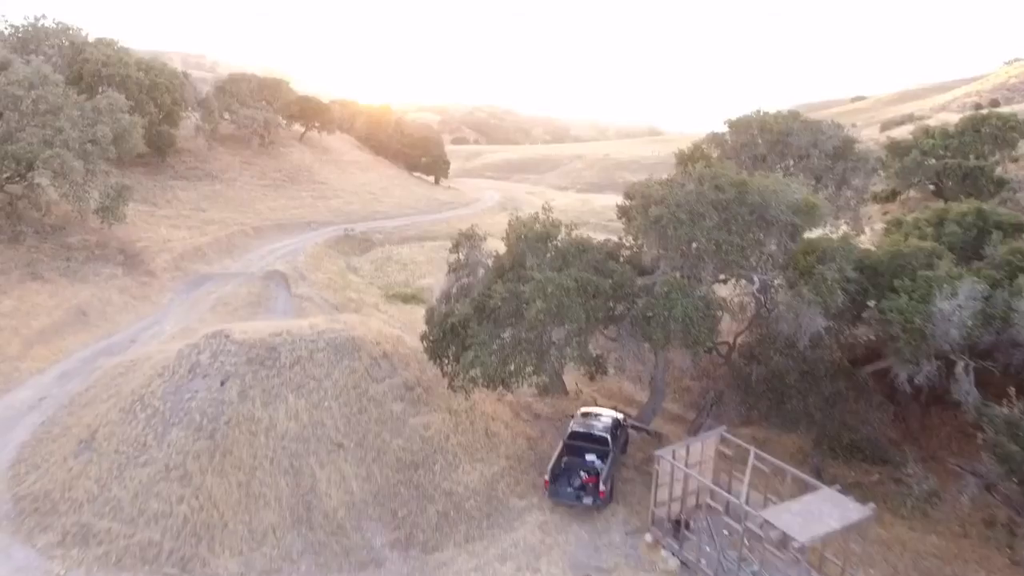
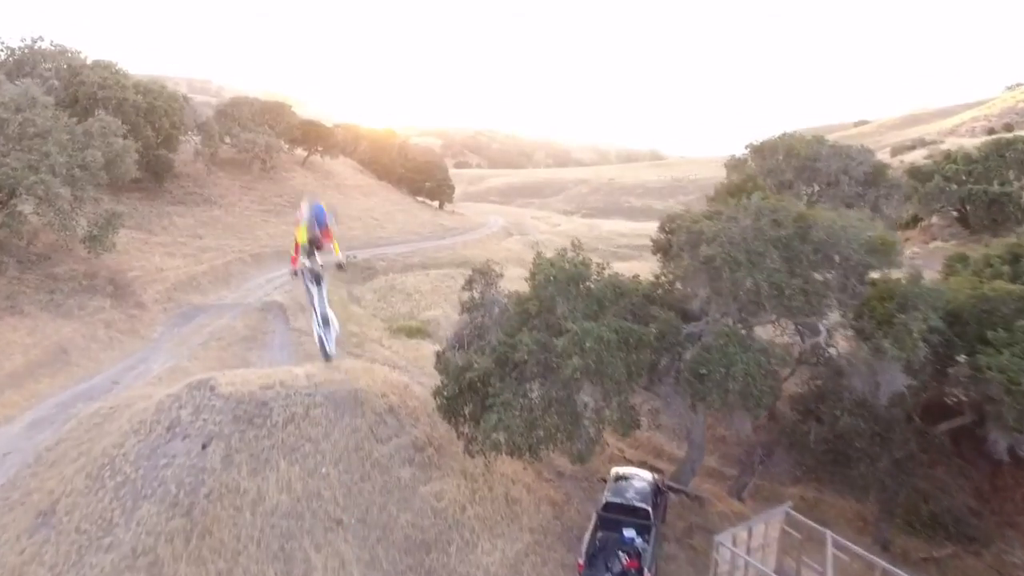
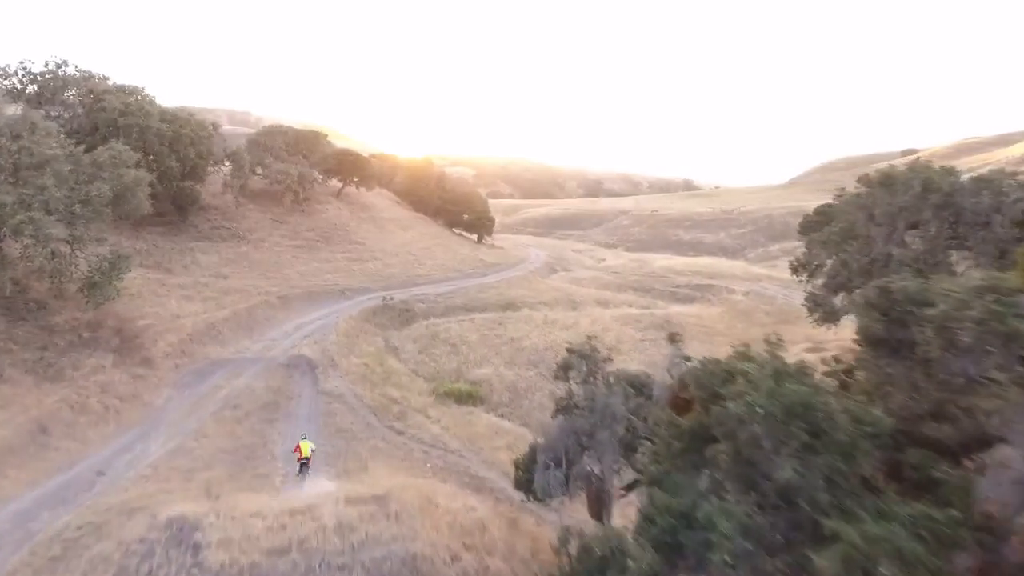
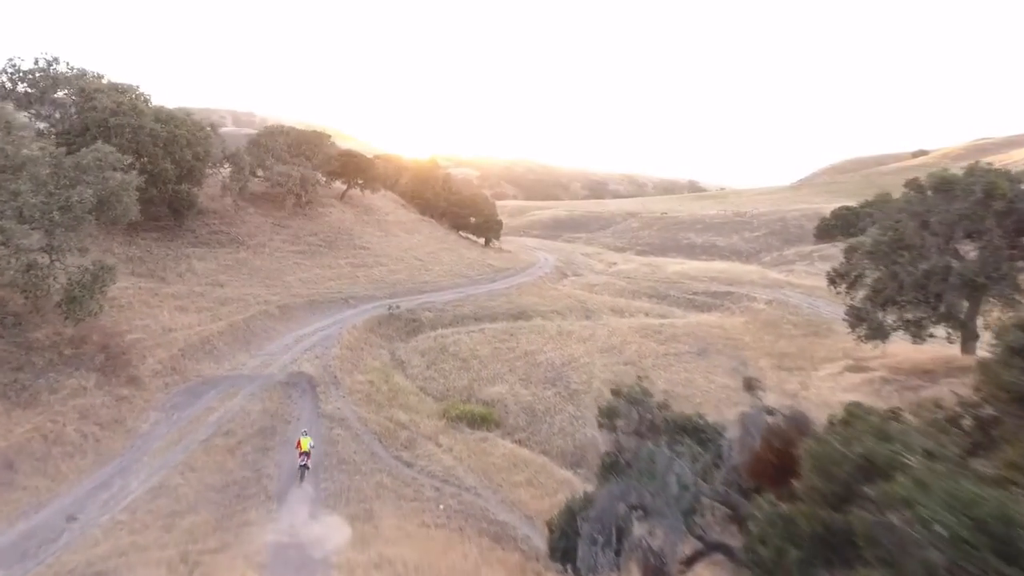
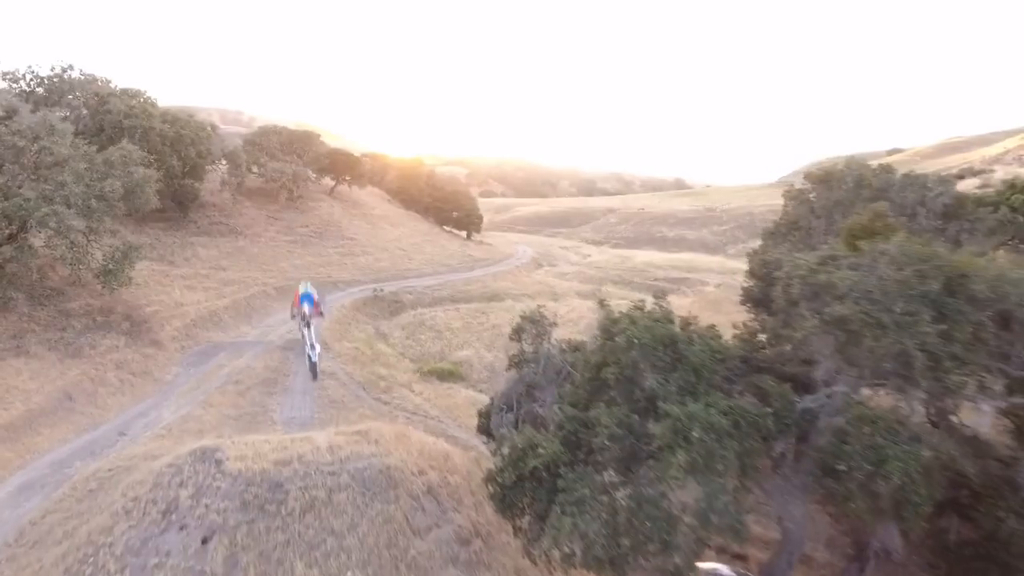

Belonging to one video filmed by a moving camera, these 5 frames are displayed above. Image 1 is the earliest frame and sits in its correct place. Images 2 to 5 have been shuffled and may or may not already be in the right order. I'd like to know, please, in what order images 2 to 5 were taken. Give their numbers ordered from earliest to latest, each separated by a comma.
2, 5, 3, 4
